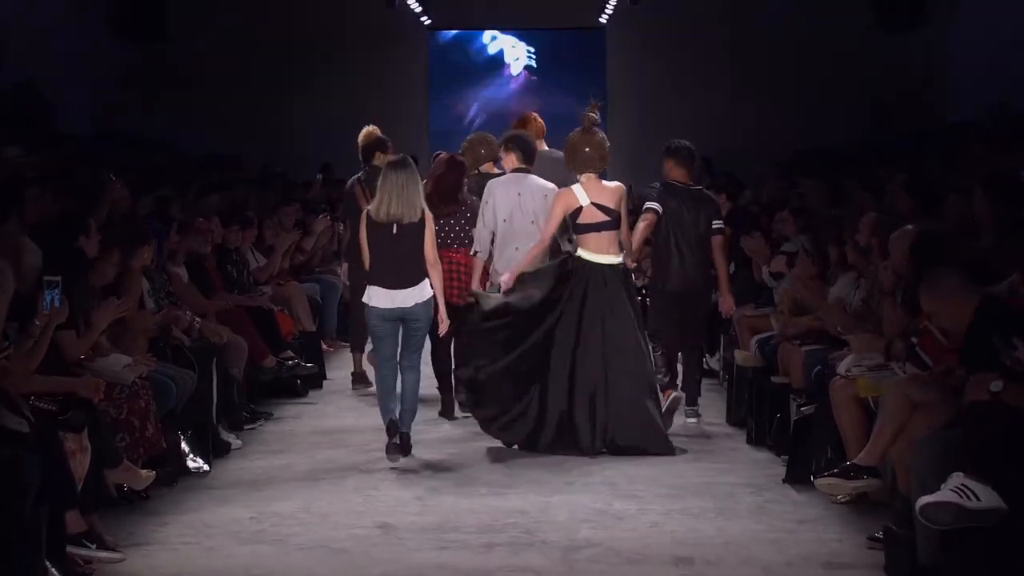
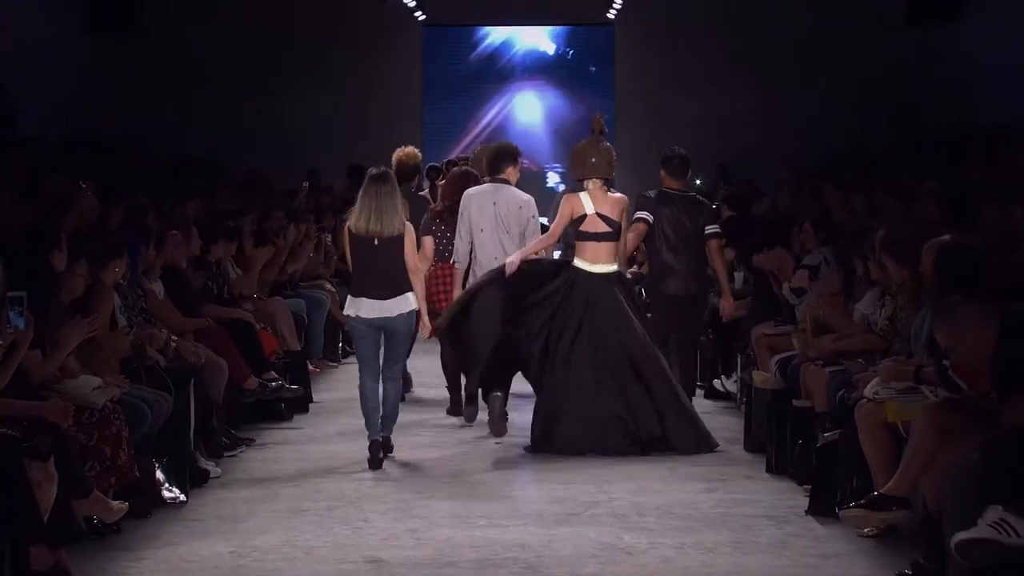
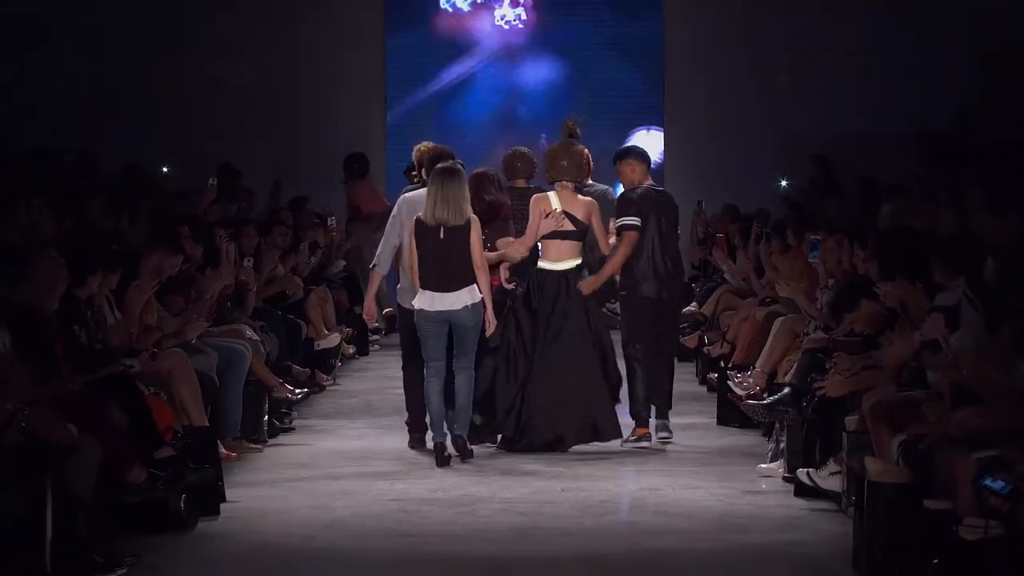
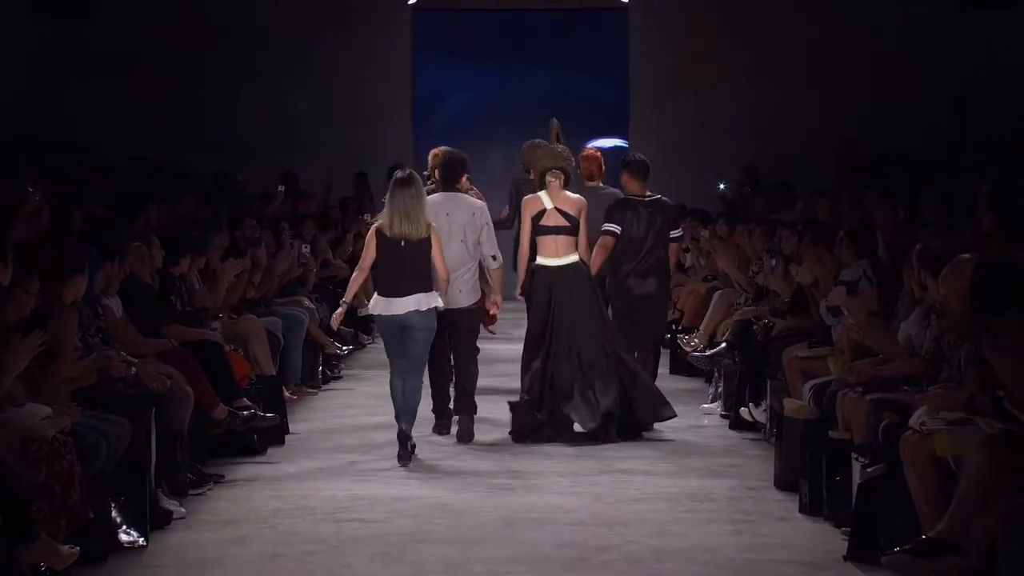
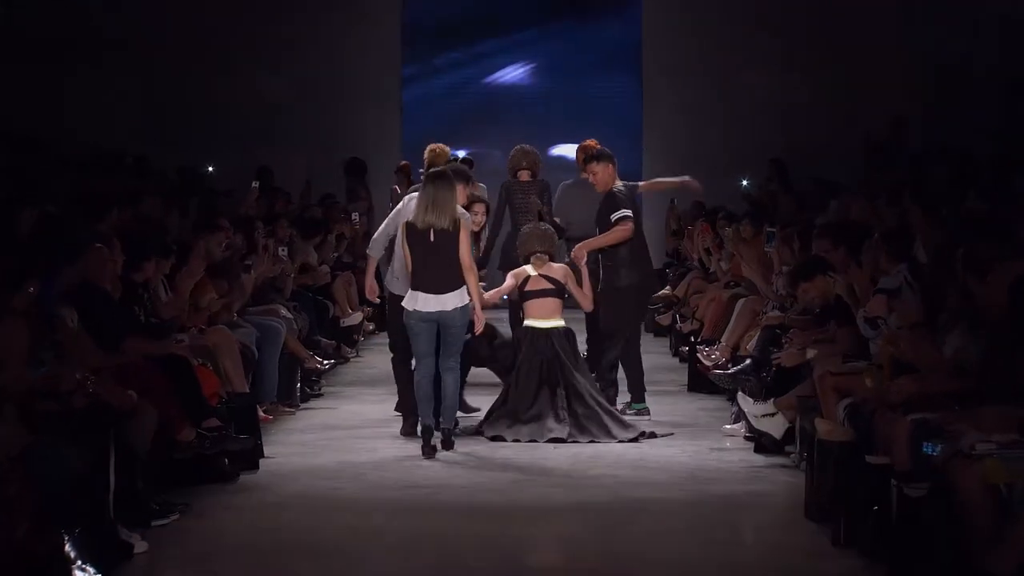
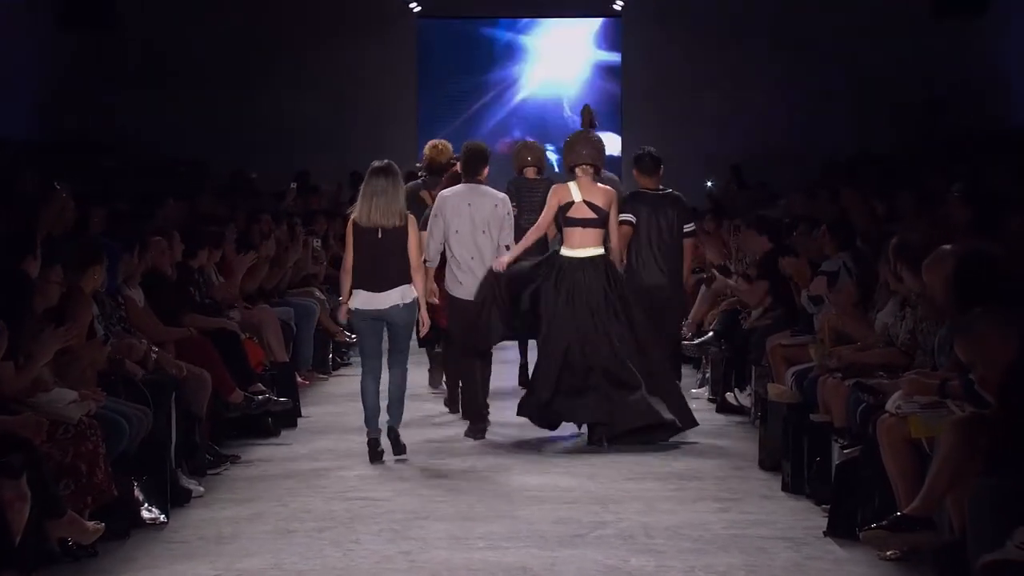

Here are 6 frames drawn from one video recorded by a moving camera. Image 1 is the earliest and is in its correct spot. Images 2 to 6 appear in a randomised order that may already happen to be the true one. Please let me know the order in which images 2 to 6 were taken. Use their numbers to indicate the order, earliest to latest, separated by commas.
2, 6, 4, 5, 3
